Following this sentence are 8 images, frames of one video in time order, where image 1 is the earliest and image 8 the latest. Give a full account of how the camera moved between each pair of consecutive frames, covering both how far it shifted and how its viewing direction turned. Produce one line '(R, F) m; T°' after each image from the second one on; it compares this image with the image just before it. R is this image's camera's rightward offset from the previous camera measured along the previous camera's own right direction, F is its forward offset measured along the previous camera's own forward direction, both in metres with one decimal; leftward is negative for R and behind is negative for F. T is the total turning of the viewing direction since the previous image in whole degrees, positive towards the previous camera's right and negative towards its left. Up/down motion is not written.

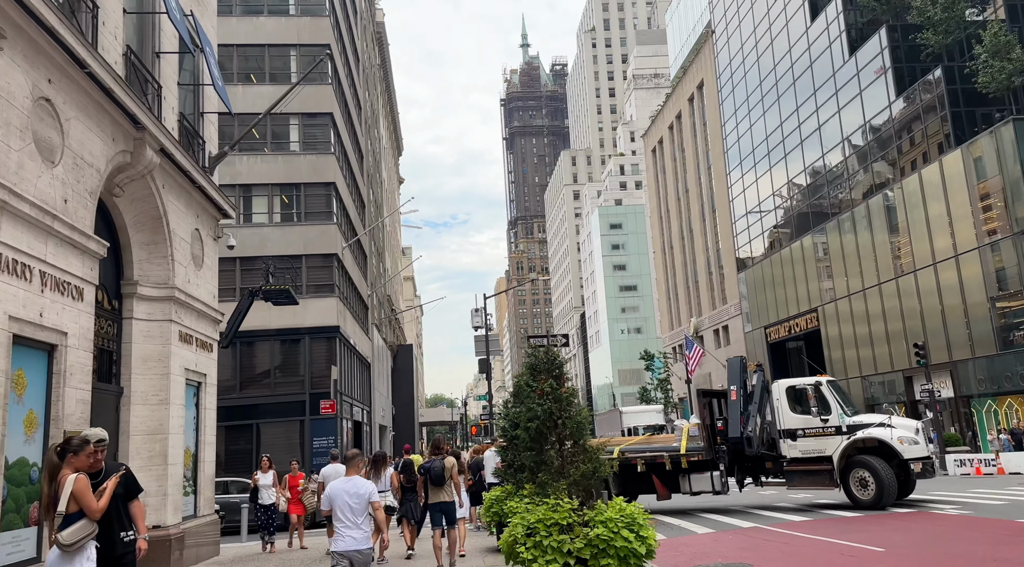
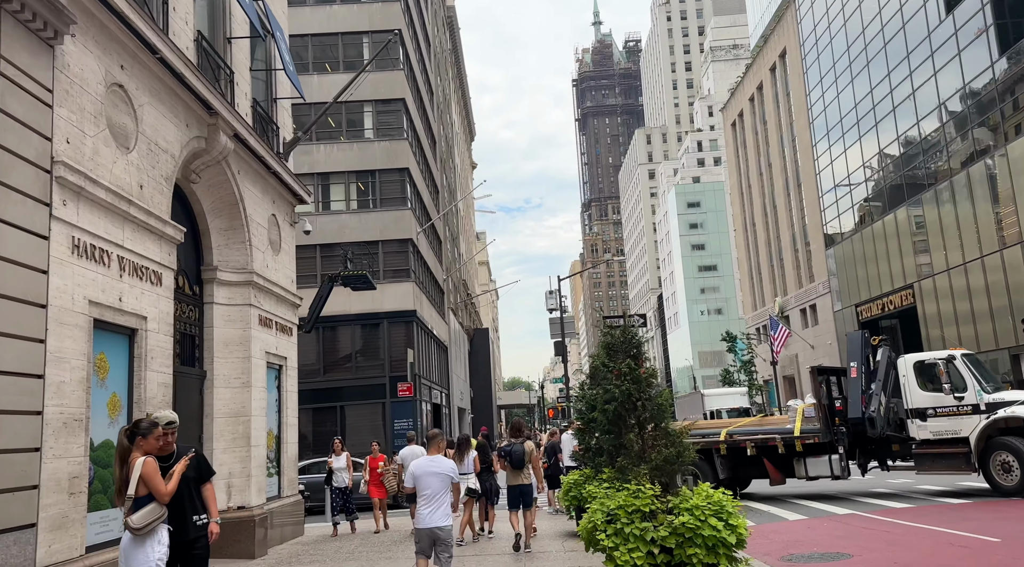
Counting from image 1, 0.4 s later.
(0.0, +0.4) m; -5°
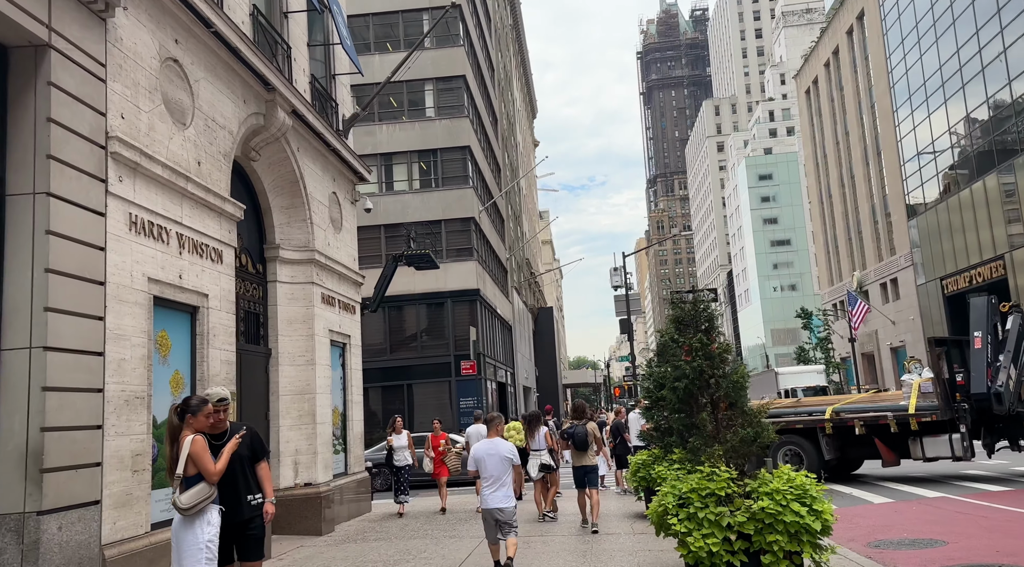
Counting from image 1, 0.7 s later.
(0.0, +0.4) m; -5°
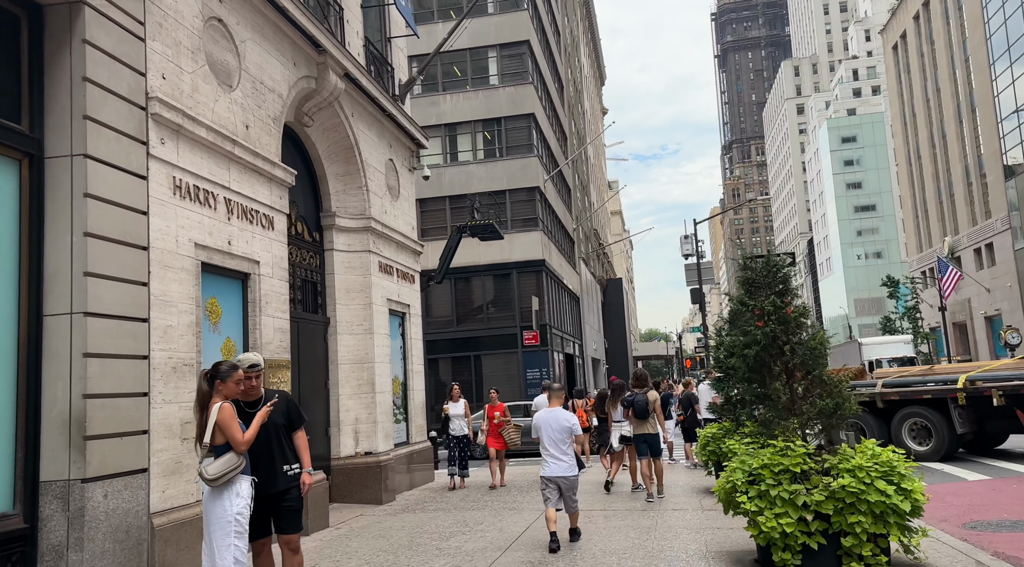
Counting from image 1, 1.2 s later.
(+0.2, +0.5) m; -5°
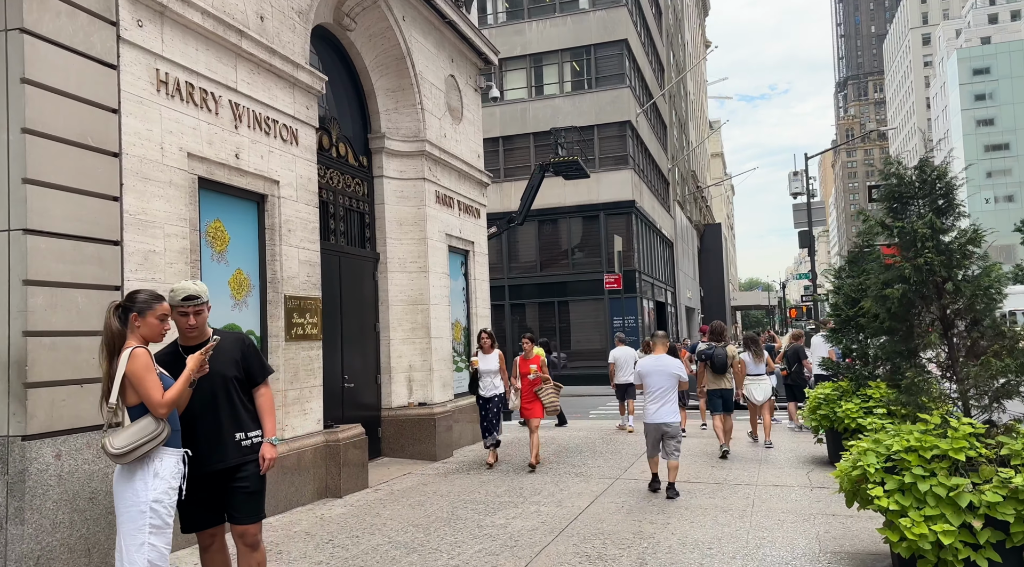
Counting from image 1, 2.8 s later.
(+0.3, +1.8) m; -7°
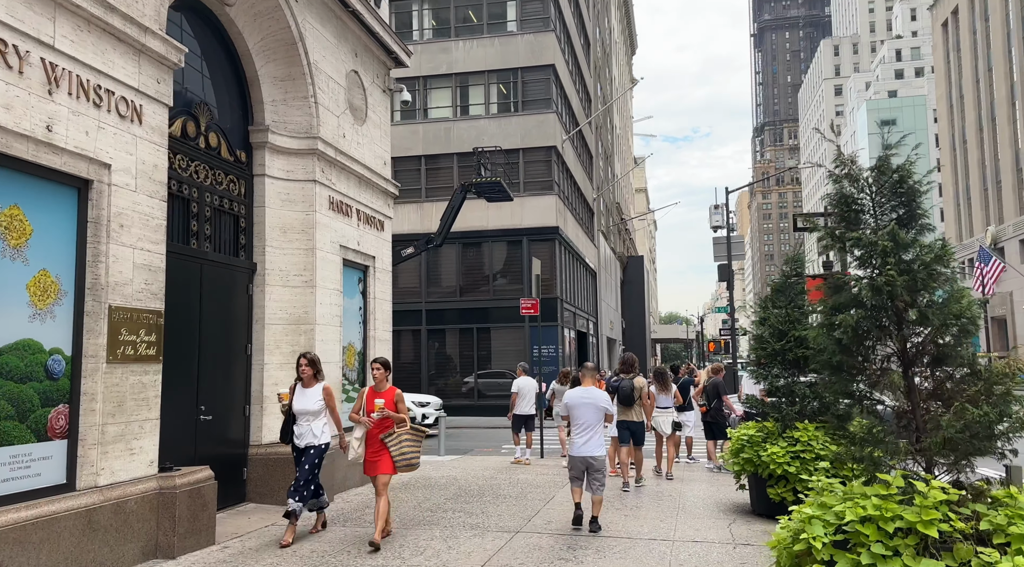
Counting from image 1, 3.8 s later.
(+0.4, +1.3) m; +5°
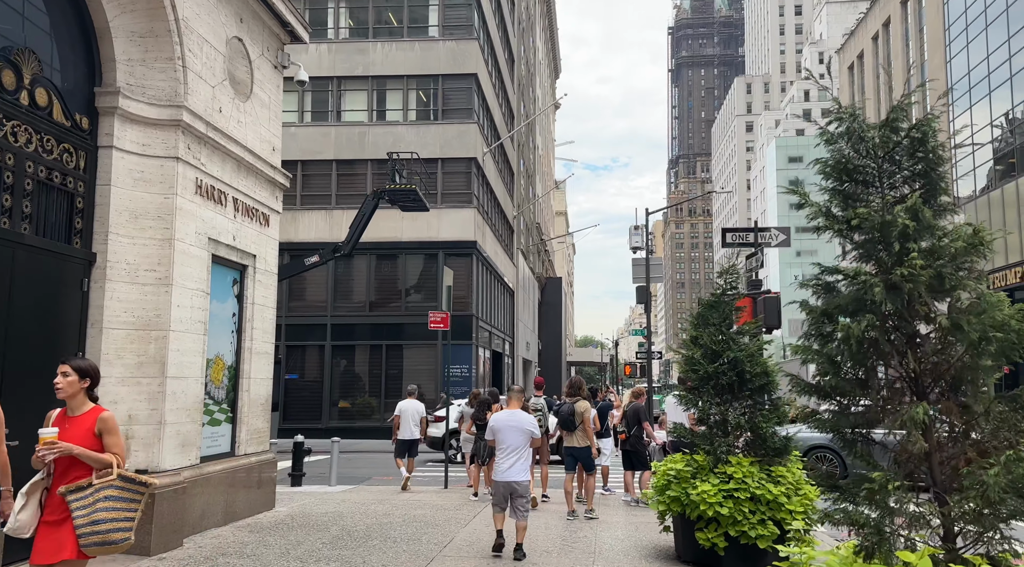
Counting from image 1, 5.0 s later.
(+0.2, +1.4) m; +6°
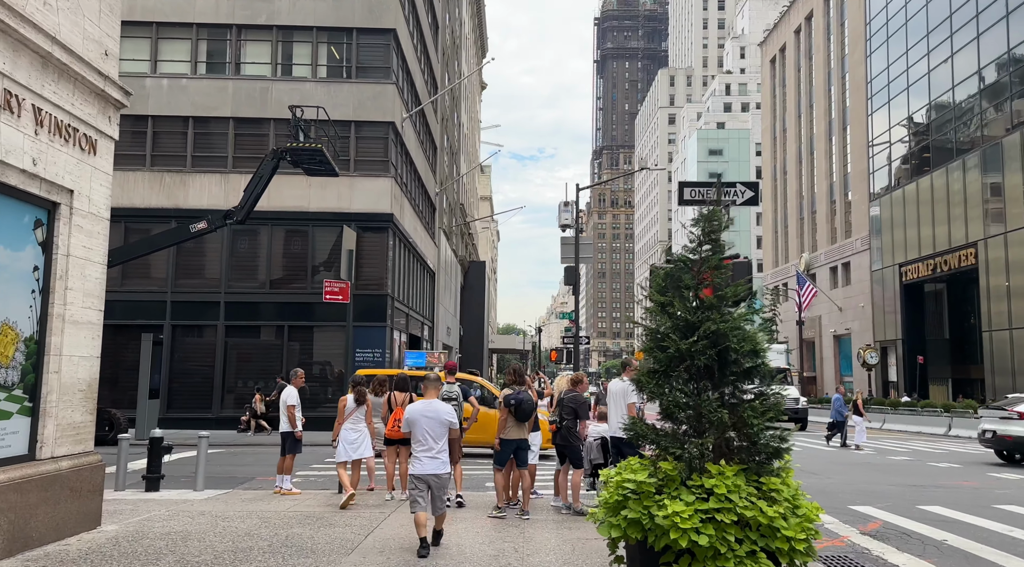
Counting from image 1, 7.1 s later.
(+0.2, +2.4) m; +5°
